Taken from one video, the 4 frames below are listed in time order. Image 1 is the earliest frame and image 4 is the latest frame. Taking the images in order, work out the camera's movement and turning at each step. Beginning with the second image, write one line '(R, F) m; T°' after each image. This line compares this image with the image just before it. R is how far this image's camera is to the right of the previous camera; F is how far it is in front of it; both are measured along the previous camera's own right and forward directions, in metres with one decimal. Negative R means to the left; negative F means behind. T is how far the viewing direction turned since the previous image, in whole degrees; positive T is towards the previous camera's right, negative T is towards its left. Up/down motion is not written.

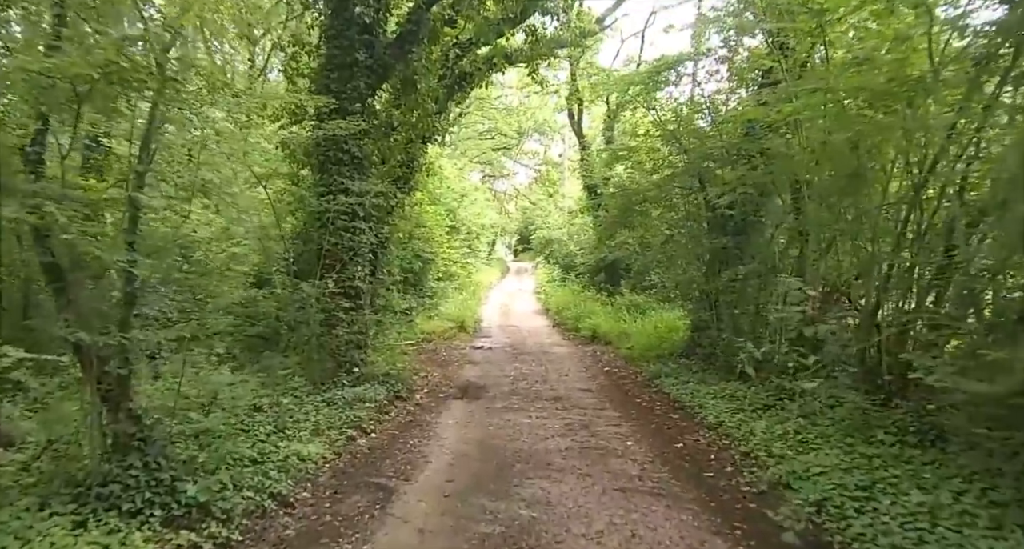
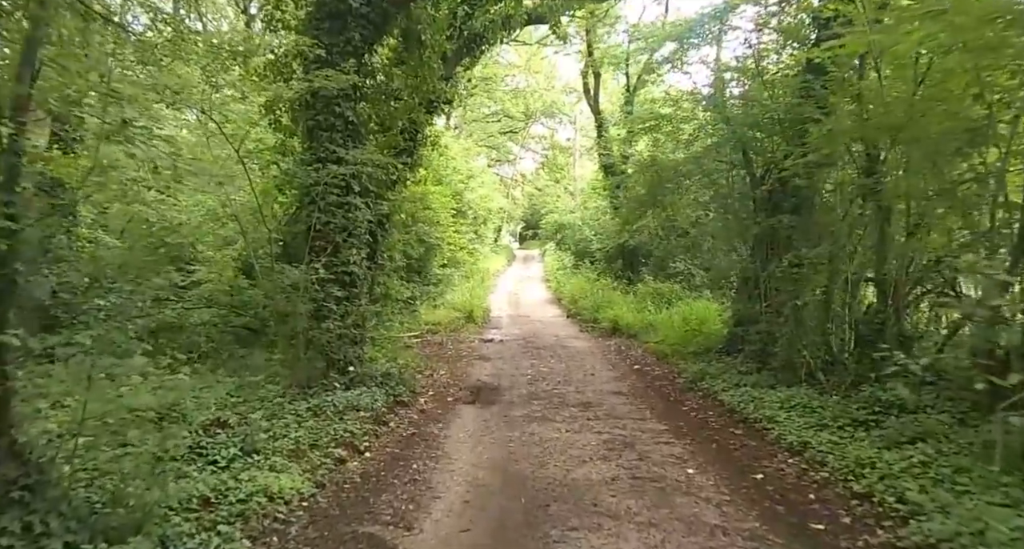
(-0.2, +1.6) m; 0°
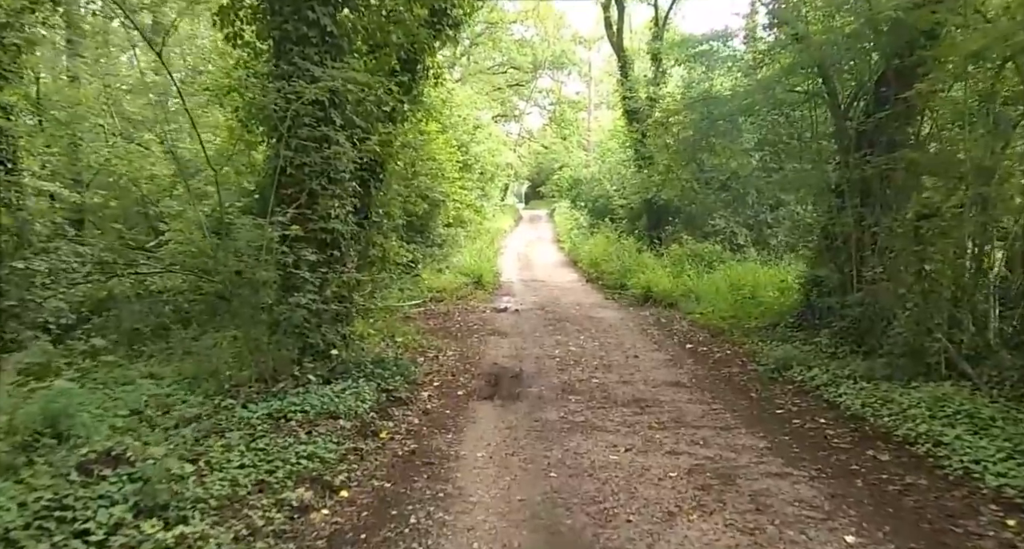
(-0.3, +2.2) m; 0°
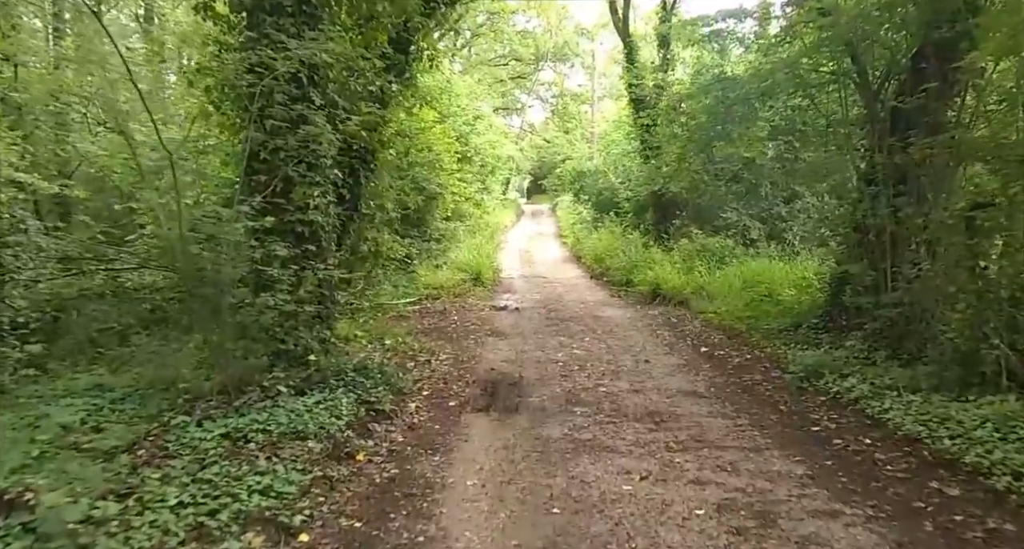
(0.0, +0.8) m; 0°
